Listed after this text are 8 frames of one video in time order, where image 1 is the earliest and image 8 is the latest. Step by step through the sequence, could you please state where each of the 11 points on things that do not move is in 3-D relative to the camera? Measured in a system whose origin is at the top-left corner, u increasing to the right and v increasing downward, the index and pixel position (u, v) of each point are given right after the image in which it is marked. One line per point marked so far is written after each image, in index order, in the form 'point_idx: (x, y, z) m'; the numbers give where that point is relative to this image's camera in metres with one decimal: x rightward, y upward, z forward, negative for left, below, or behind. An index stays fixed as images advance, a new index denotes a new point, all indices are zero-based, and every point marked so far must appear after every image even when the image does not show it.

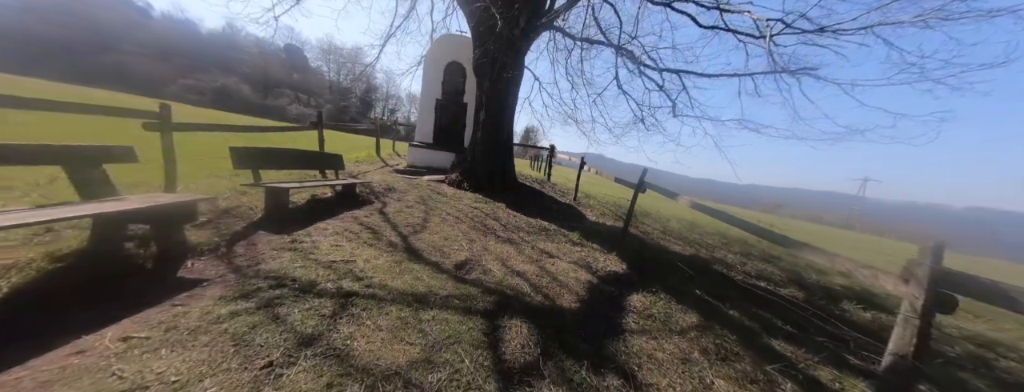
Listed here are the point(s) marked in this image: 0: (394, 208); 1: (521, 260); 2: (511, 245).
0: (-2.2, -0.2, +4.8) m
1: (+0.1, -0.9, +3.4) m
2: (0.0, -0.7, +3.9) m
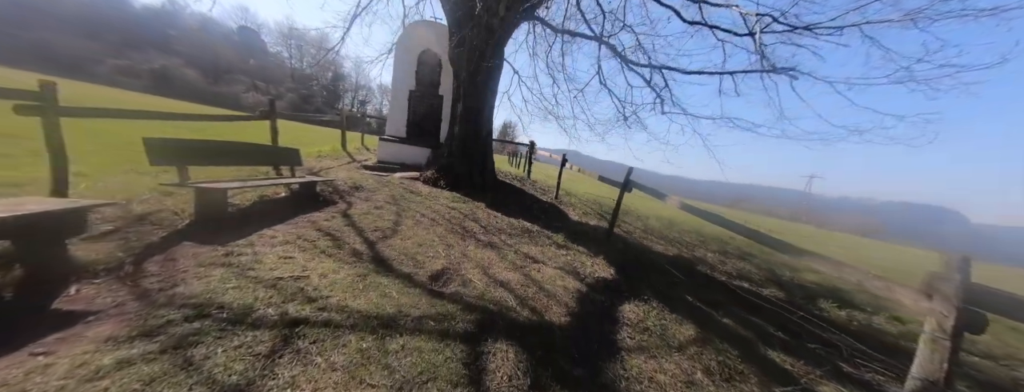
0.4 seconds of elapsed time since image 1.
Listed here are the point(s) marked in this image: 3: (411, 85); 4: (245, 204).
0: (-2.5, -0.2, +4.3) m
1: (-0.1, -0.9, +3.1) m
2: (-0.3, -0.8, +3.6) m
3: (-3.4, +3.7, +8.7) m
4: (-3.7, -0.1, +3.6) m
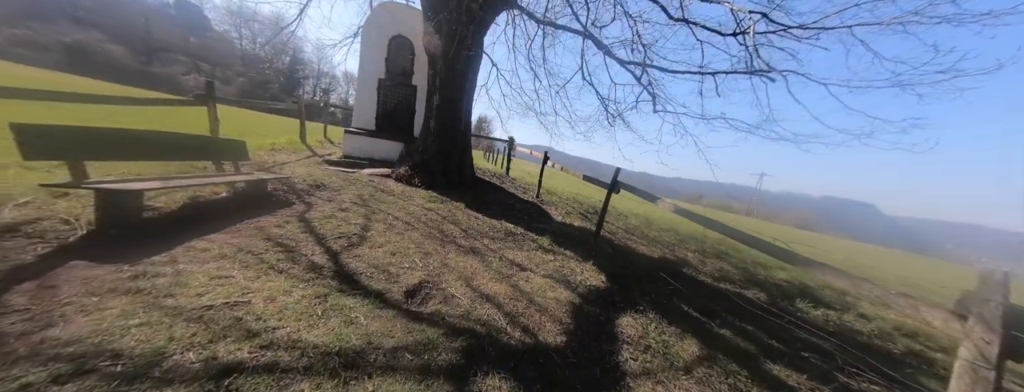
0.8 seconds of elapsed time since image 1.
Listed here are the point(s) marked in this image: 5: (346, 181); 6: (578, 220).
0: (-2.7, -0.2, +3.7) m
1: (-0.3, -0.9, +2.8) m
2: (-0.5, -0.8, +3.3) m
3: (-4.0, +3.8, +8.0) m
4: (-3.9, -0.1, +3.0) m
5: (-3.4, +0.3, +5.4) m
6: (+1.5, -0.5, +5.7) m
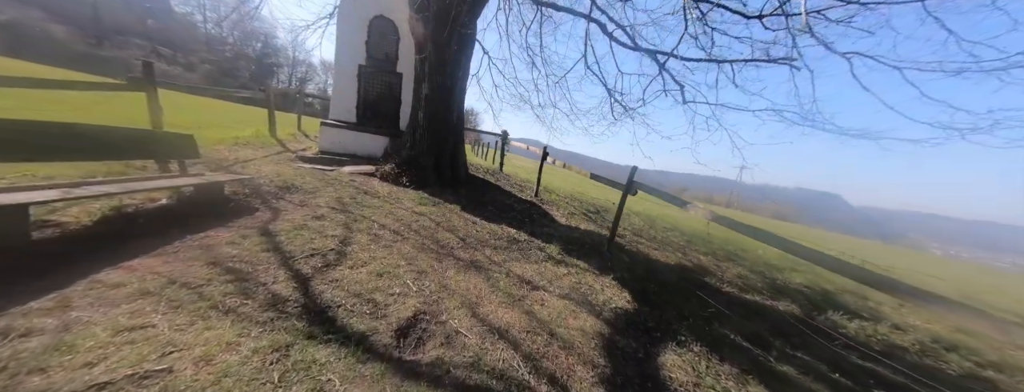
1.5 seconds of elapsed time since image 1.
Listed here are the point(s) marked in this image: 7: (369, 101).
0: (-2.7, -0.3, +3.1) m
1: (-0.1, -1.0, +2.4) m
2: (-0.4, -0.8, +2.8) m
3: (-4.2, +3.8, +7.2) m
4: (-3.8, -0.2, +2.3) m
5: (-3.4, +0.3, +4.7) m
6: (+1.5, -0.5, +5.3) m
7: (-4.1, +2.7, +7.4) m
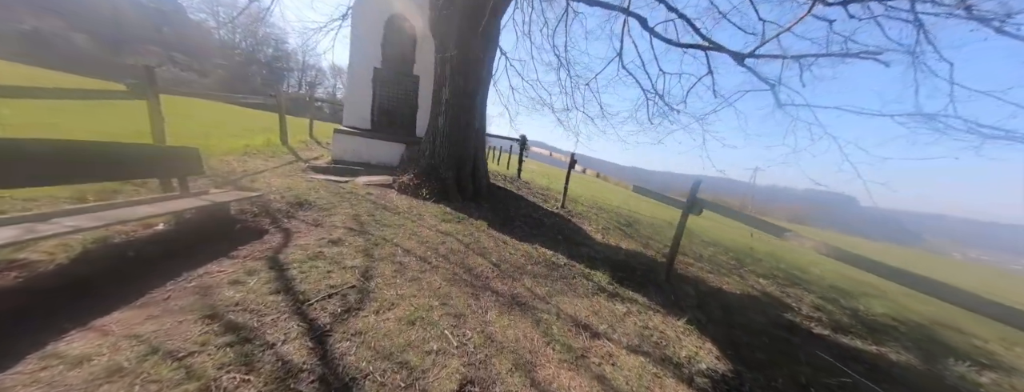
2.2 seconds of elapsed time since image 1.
0: (-2.2, -0.6, +2.7) m
1: (+0.3, -1.2, +1.9) m
2: (+0.1, -1.1, +2.3) m
3: (-3.6, +3.5, +6.8) m
4: (-3.3, -0.5, +1.9) m
5: (-2.9, 0.0, +4.3) m
6: (+2.0, -0.7, +4.8) m
7: (-3.5, +2.5, +7.1) m
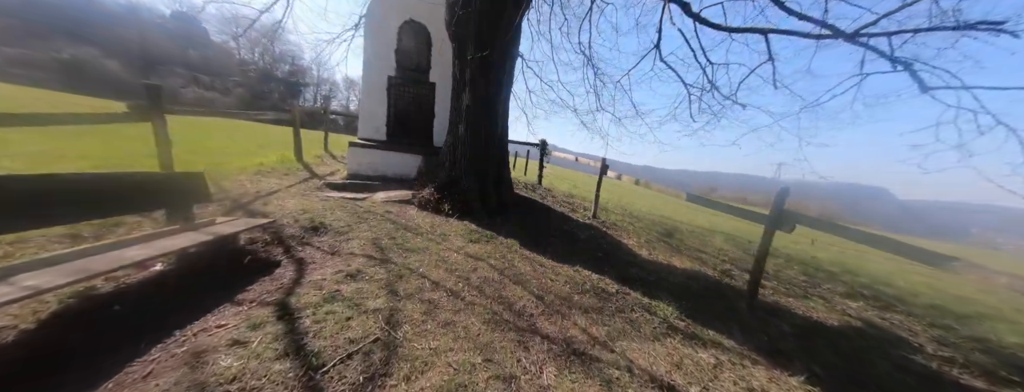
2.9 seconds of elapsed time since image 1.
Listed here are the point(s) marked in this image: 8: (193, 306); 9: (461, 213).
0: (-1.7, -0.8, +2.3) m
1: (+0.8, -1.4, +1.4) m
2: (+0.6, -1.3, +1.8) m
3: (-3.1, +3.2, +6.6) m
4: (-2.9, -0.8, +1.6) m
5: (-2.4, -0.3, +4.0) m
6: (+2.5, -0.9, +4.2) m
7: (-3.0, +2.1, +6.8) m
8: (-2.5, -0.8, +2.0) m
9: (-0.9, -0.3, +4.7) m
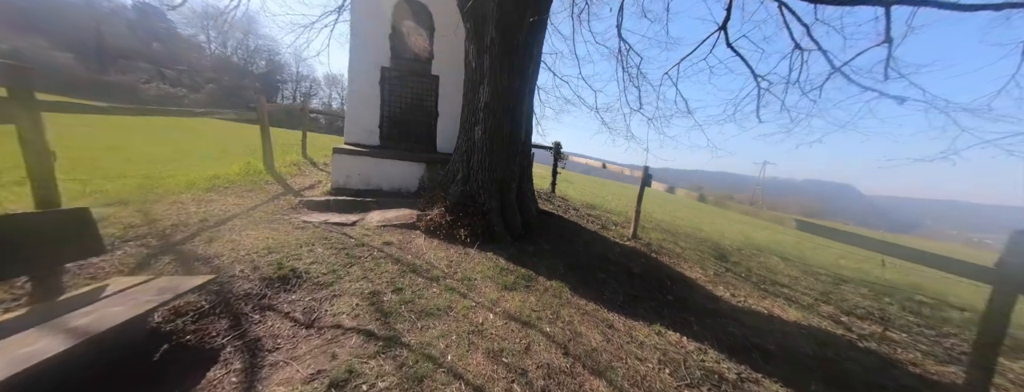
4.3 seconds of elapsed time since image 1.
0: (-1.2, -1.1, +1.3) m
1: (+1.4, -1.7, +0.4) m
2: (+1.2, -1.6, +0.9) m
3: (-2.7, +2.9, +5.5) m
4: (-2.3, -1.1, +0.5) m
5: (-1.9, -0.6, +2.9) m
6: (+3.0, -1.2, +3.4) m
7: (-2.6, +1.8, +5.7) m
8: (-1.9, -1.1, +0.9) m
9: (-0.4, -0.6, +3.7) m
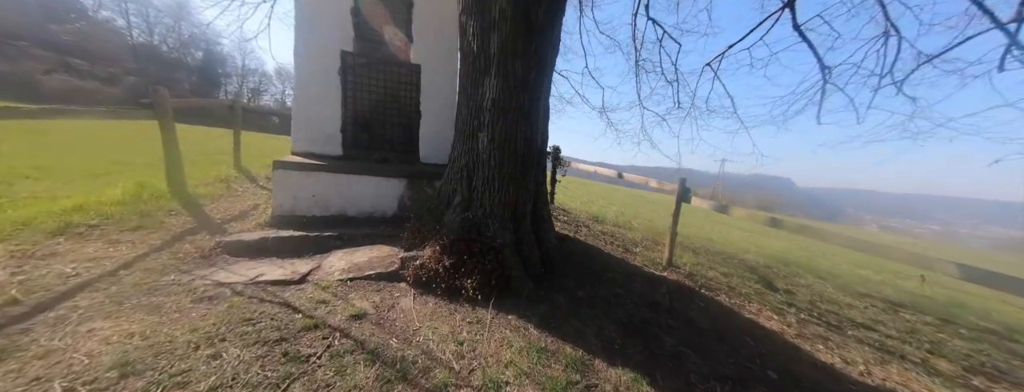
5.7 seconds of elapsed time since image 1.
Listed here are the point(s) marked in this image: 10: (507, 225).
0: (-0.7, -1.5, +0.2) m
1: (+2.0, -2.0, -0.5) m
2: (+1.7, -1.9, 0.0) m
3: (-2.7, +2.5, +4.2) m
4: (-1.7, -1.5, -0.7) m
5: (-1.6, -1.0, +1.7) m
6: (+3.3, -1.4, +2.6) m
7: (-2.5, +1.4, +4.4) m
8: (-1.4, -1.5, -0.2) m
9: (-0.2, -1.0, +2.6) m
10: (0.0, -0.3, +2.8) m
